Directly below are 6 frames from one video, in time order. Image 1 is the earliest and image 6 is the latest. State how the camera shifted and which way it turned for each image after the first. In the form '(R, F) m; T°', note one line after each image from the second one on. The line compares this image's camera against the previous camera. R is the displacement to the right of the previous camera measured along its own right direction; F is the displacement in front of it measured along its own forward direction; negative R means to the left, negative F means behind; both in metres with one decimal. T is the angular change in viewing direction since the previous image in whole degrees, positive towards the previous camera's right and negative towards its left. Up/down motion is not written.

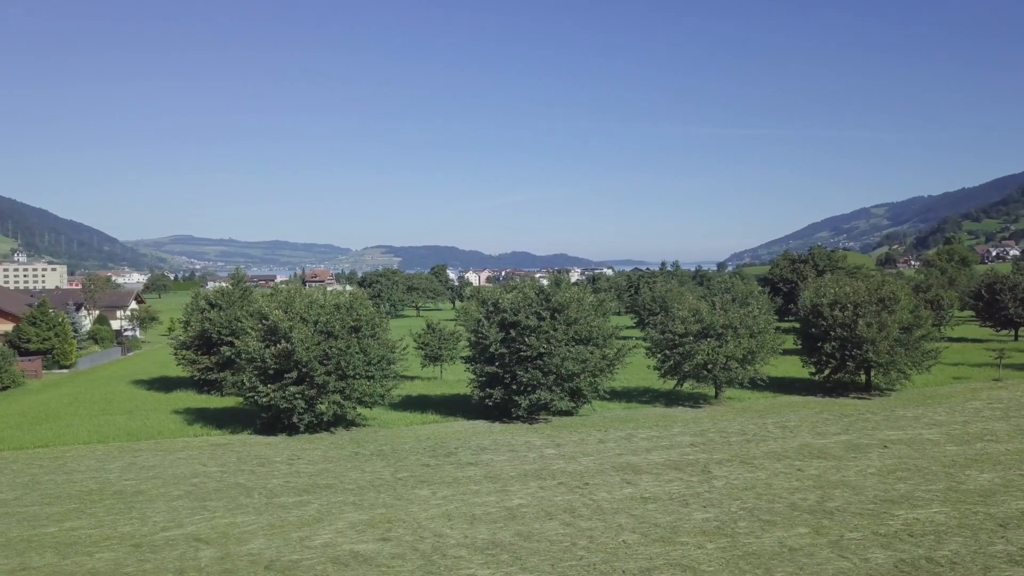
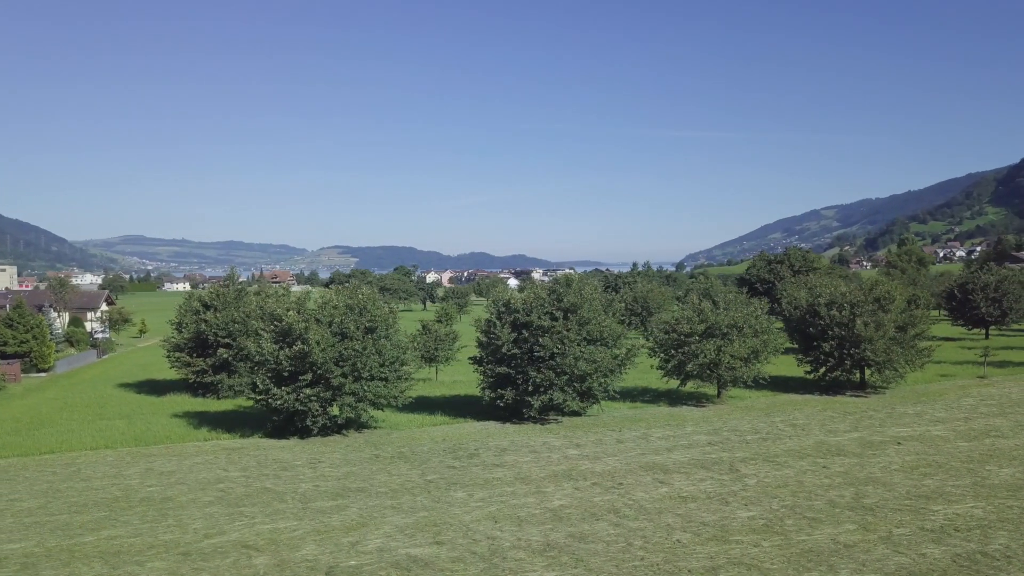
(-1.6, +0.2) m; +2°
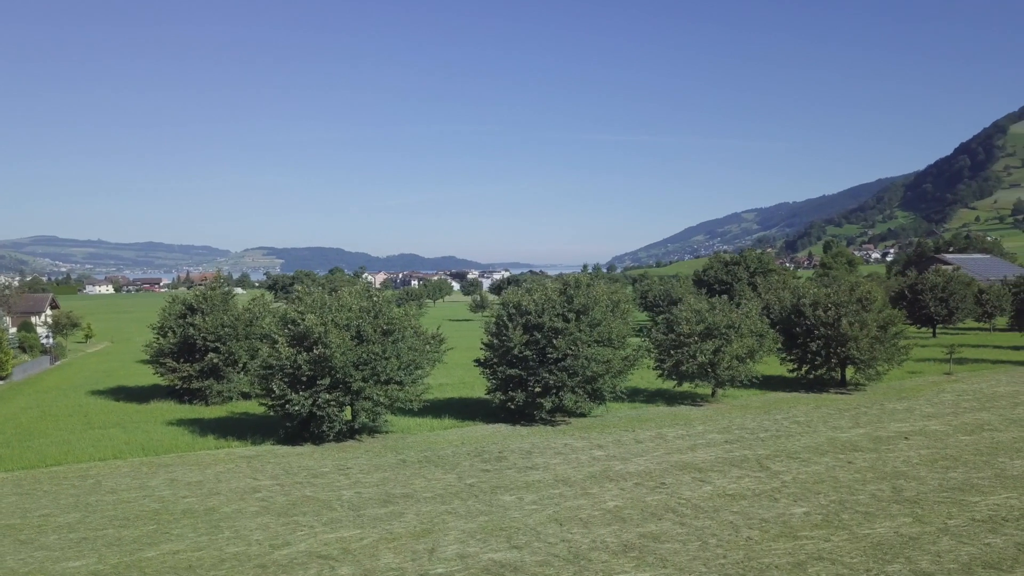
(-2.5, +0.2) m; +4°
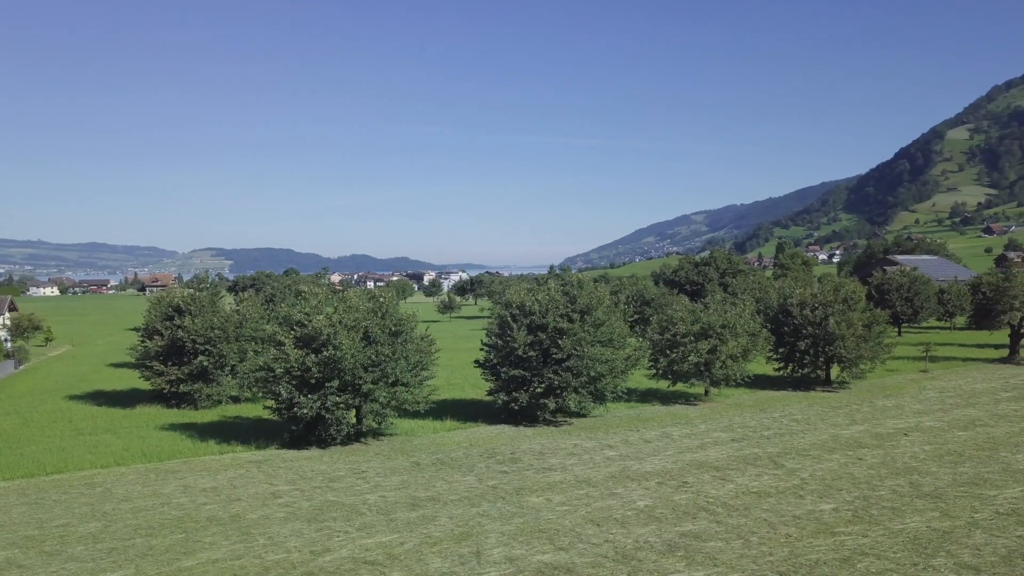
(-1.5, +0.1) m; +3°
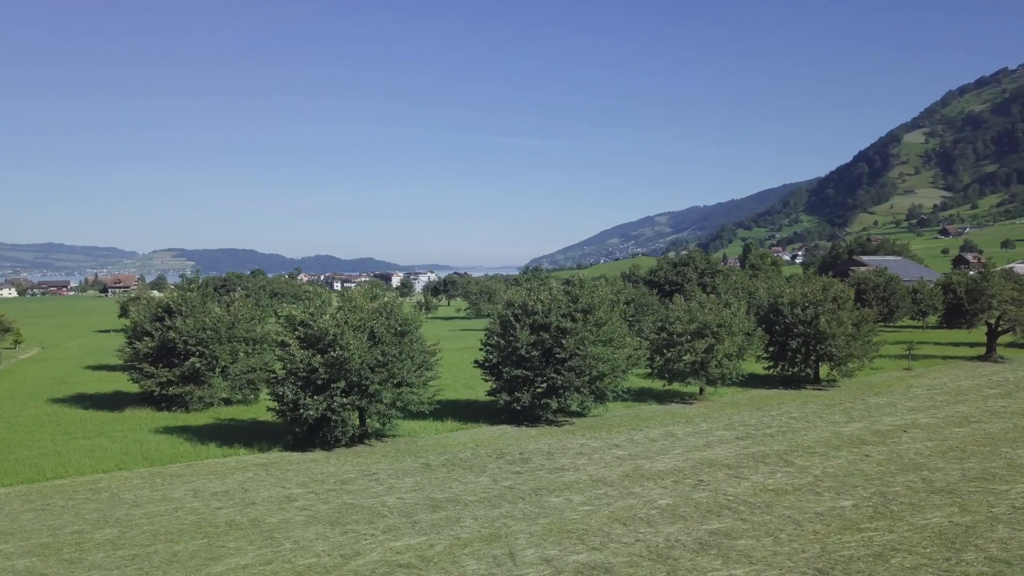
(-1.1, +0.1) m; +2°
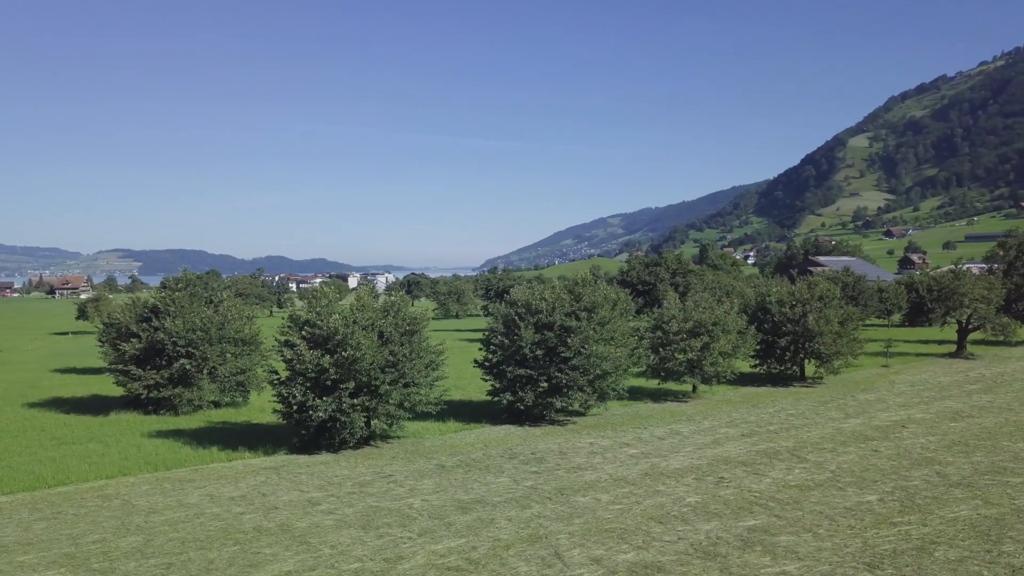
(-1.5, +0.2) m; +3°
